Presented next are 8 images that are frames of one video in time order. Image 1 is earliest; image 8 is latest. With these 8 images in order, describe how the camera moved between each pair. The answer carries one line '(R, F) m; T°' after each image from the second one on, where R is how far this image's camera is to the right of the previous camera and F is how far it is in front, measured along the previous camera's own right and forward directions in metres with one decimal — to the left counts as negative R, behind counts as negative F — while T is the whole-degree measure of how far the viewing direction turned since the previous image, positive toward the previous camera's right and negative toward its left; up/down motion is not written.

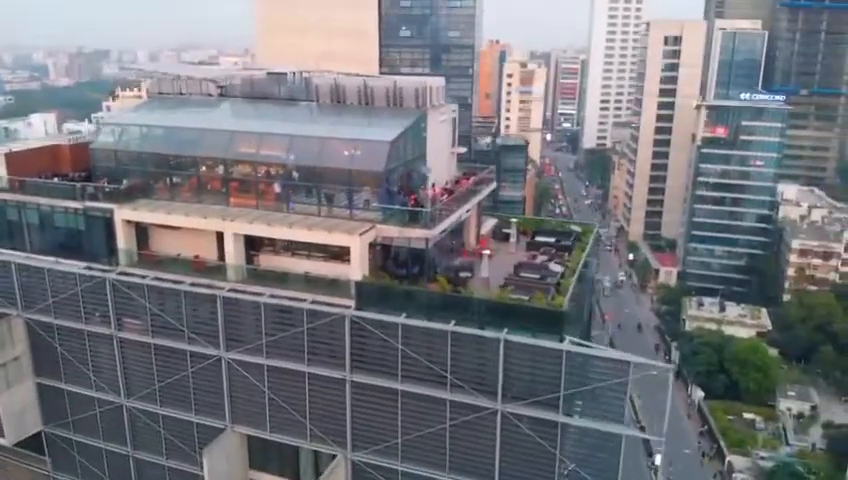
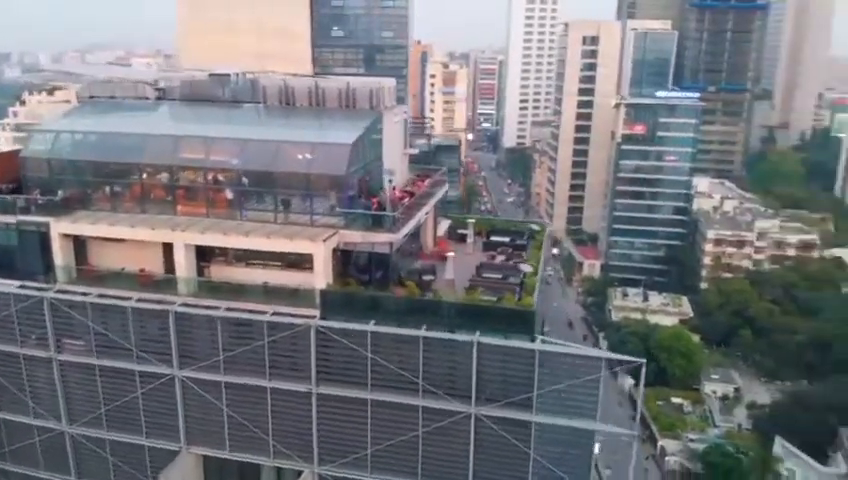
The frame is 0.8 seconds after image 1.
(-0.7, +0.3) m; +6°
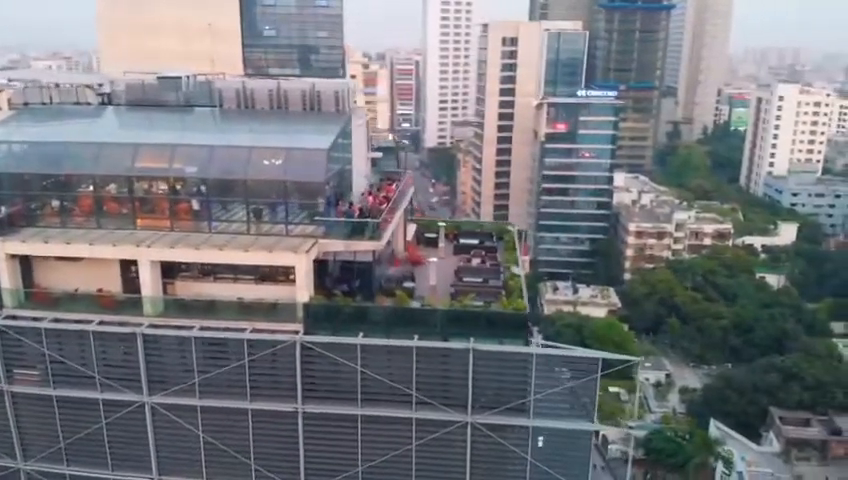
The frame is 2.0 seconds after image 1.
(-1.1, +0.4) m; +7°
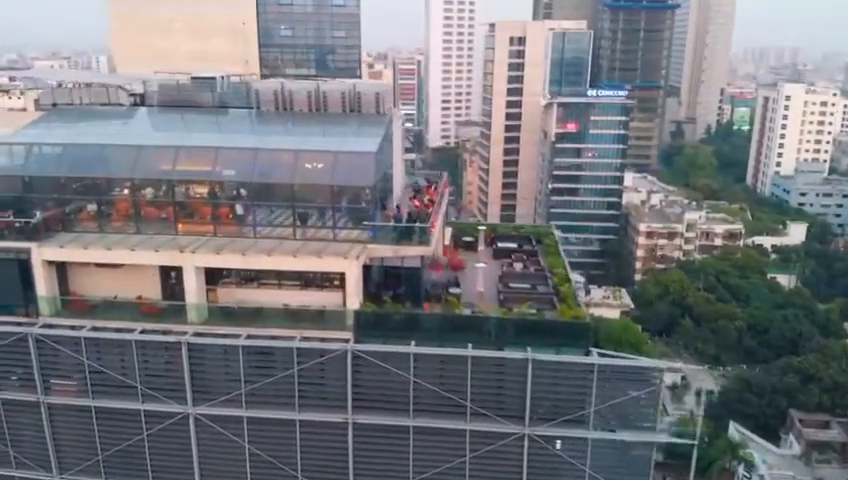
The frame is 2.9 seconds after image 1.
(-0.9, +0.4) m; 0°
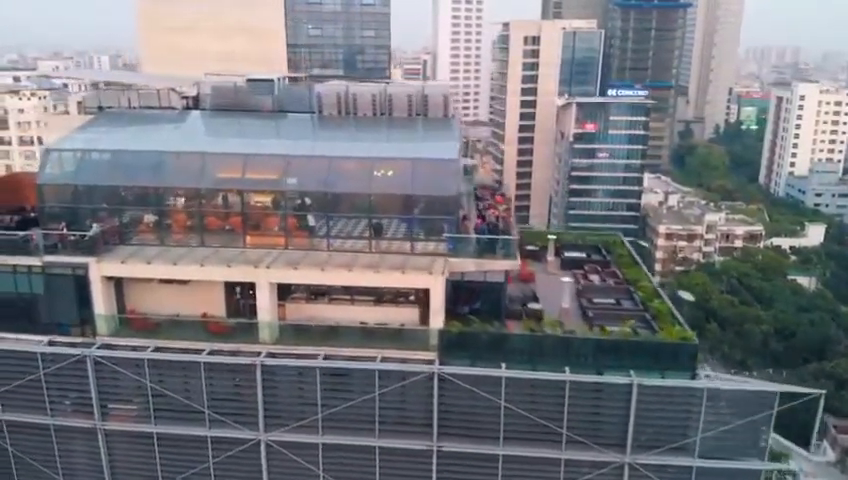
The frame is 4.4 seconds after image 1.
(-1.3, +0.8) m; 0°
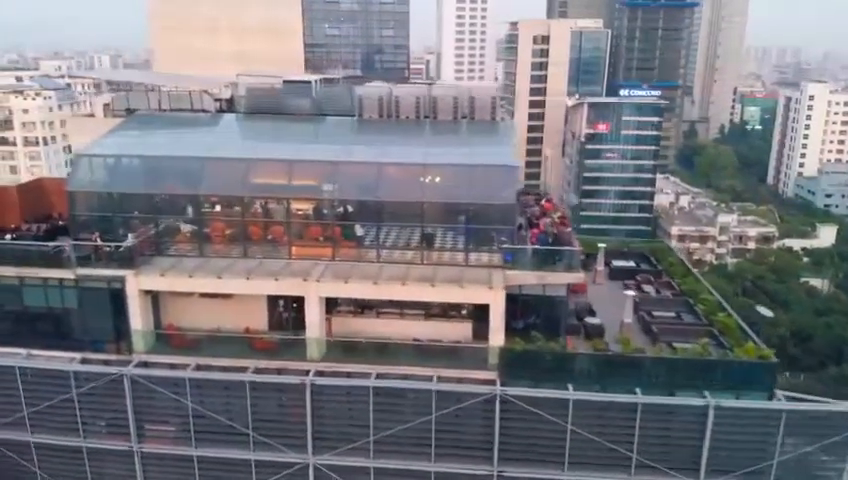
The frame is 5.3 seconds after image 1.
(-0.8, +0.6) m; 0°
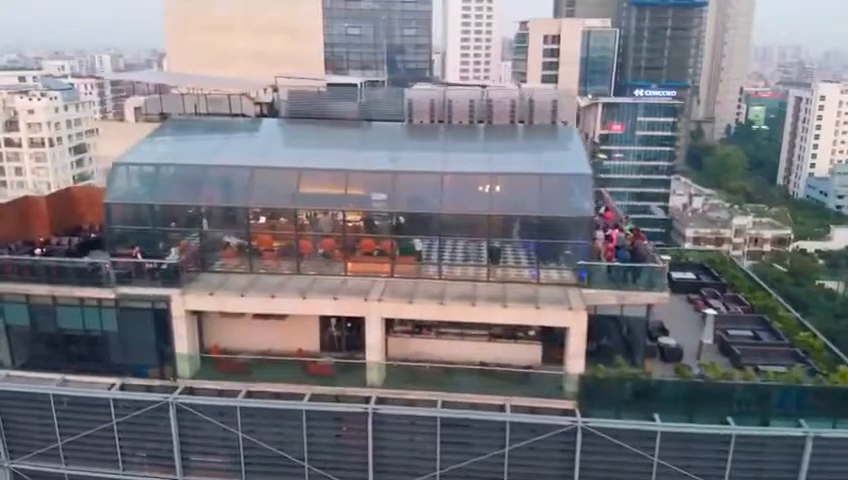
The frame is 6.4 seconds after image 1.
(-0.9, +0.7) m; 0°
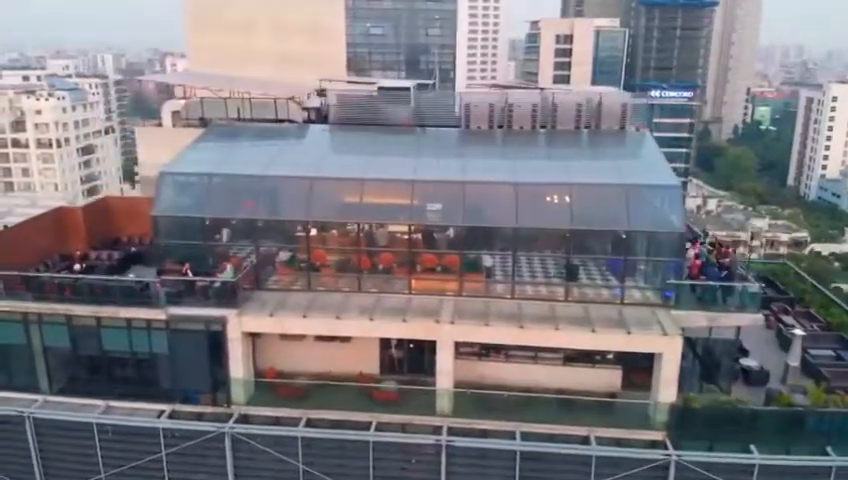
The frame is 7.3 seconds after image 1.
(-0.9, +0.6) m; 0°
